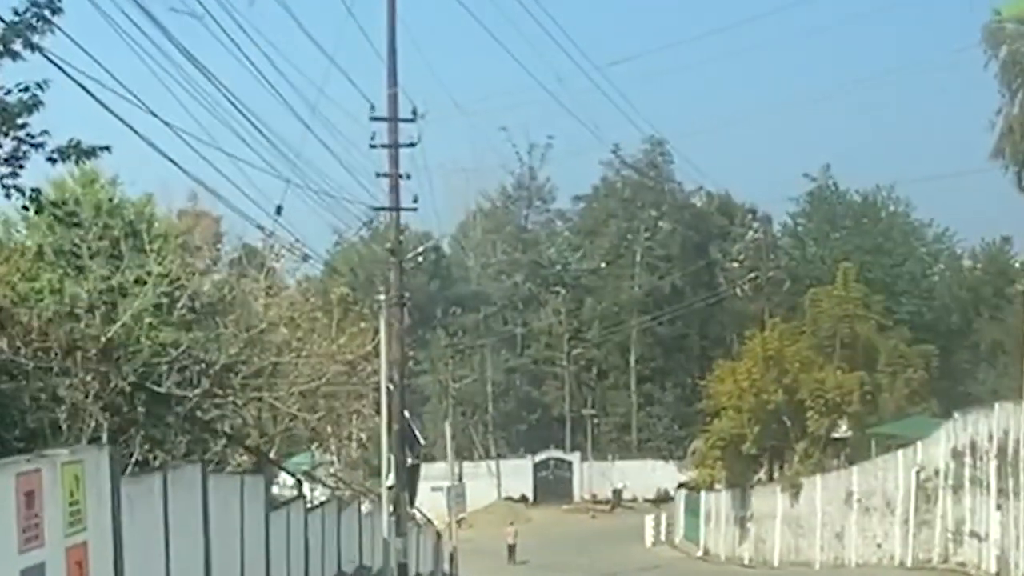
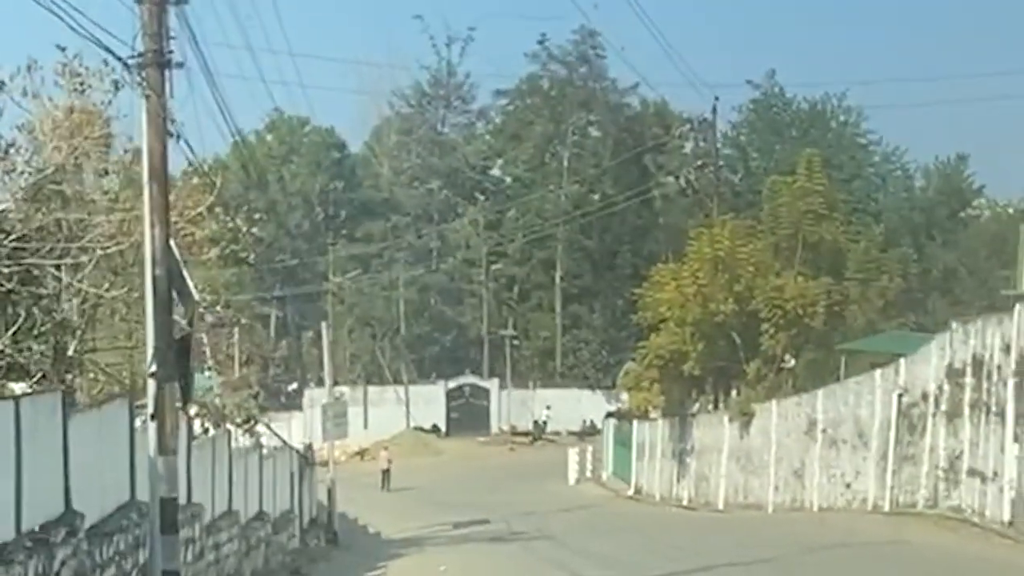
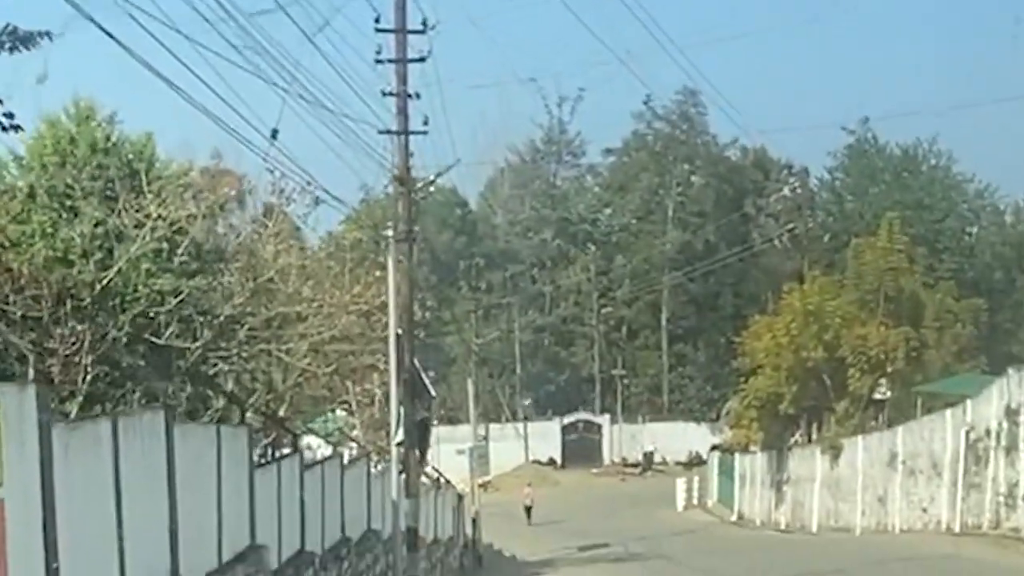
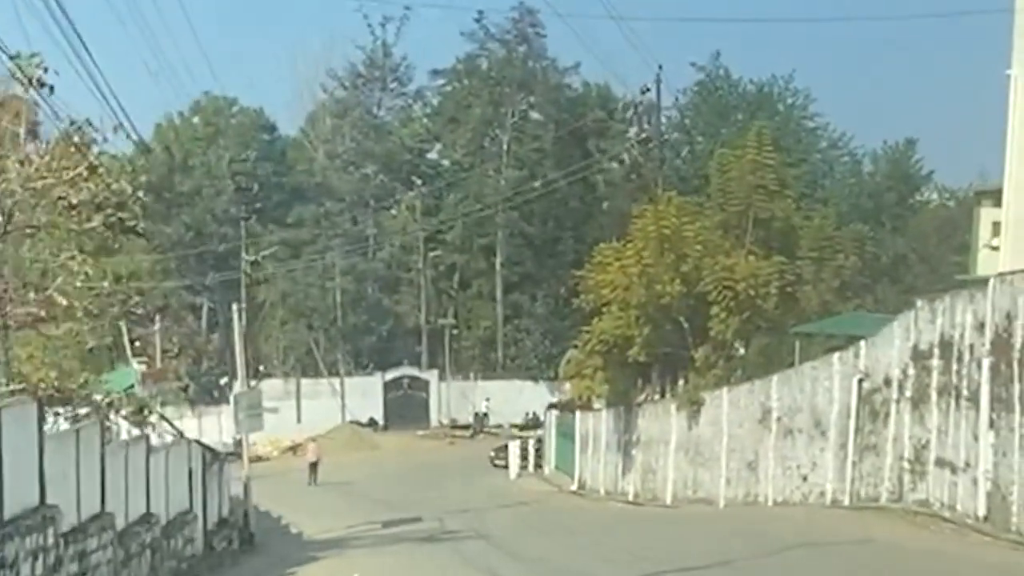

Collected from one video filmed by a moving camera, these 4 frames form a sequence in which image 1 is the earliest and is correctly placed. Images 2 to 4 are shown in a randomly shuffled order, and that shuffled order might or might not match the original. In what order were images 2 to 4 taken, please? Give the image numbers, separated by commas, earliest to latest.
3, 2, 4
